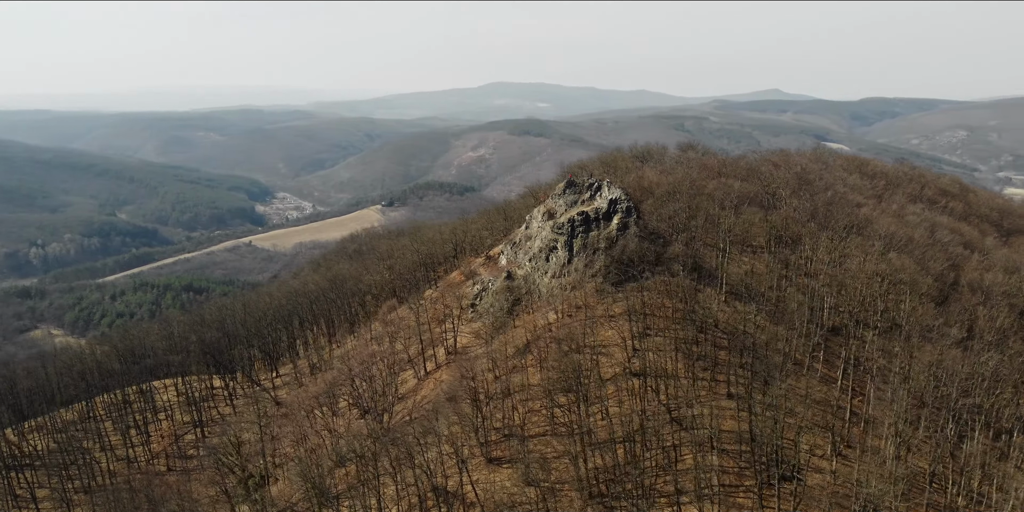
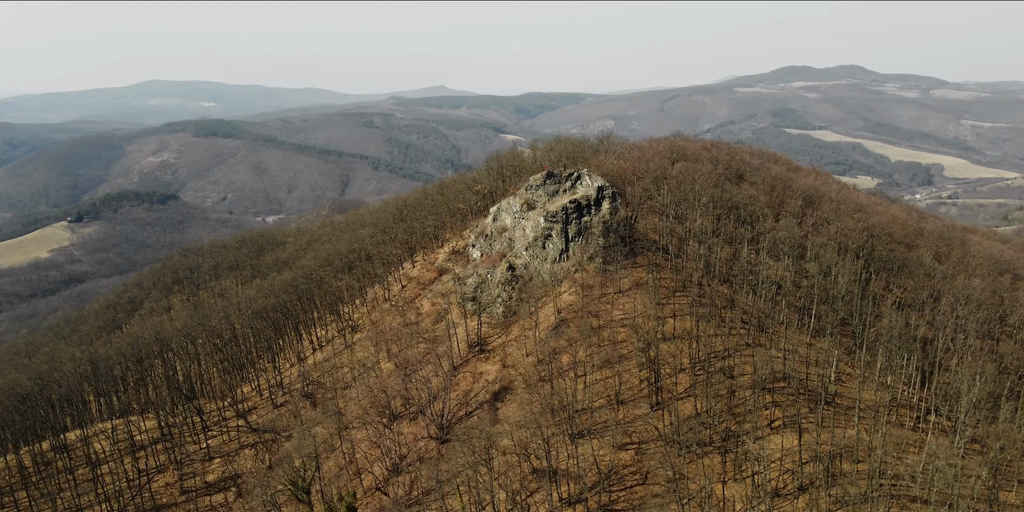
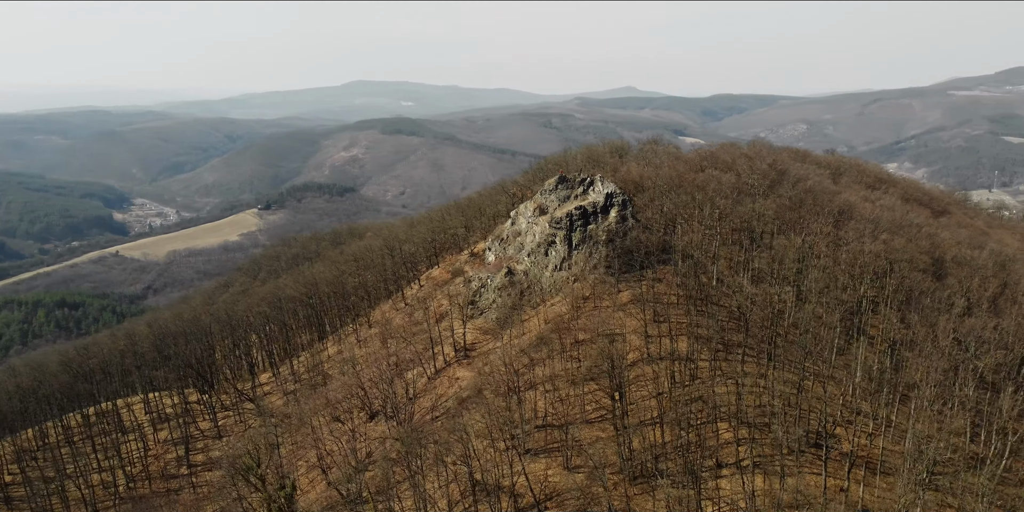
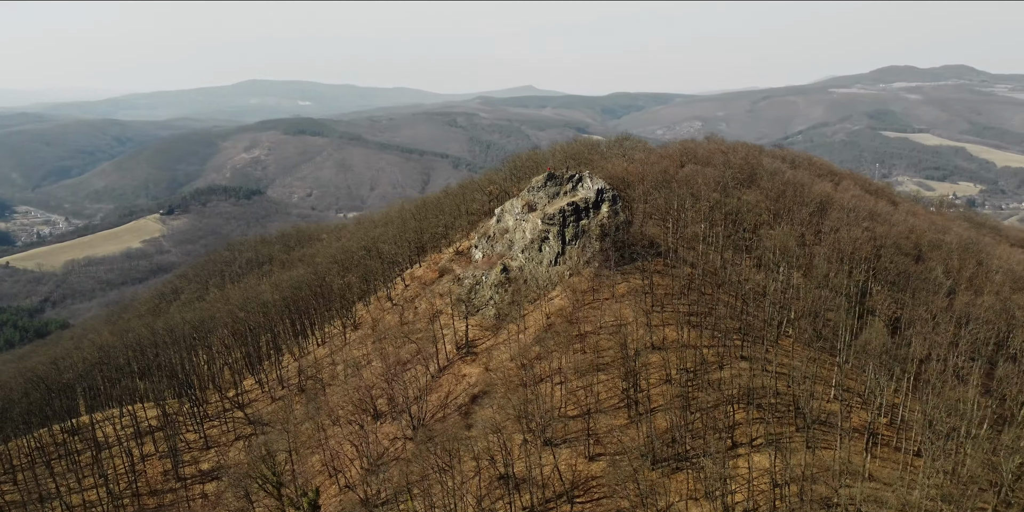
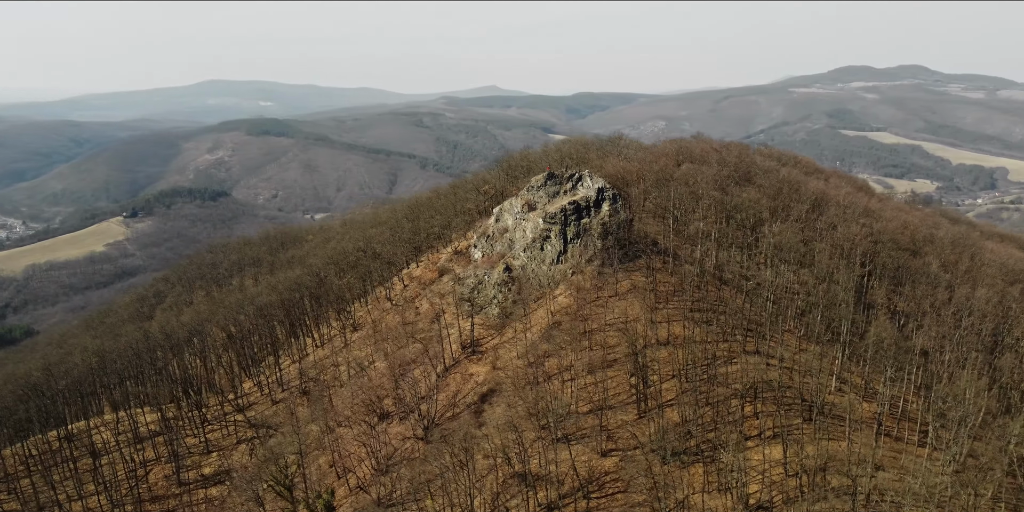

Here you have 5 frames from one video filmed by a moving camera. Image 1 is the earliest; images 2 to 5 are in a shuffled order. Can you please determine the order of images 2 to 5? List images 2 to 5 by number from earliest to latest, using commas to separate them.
3, 4, 5, 2
